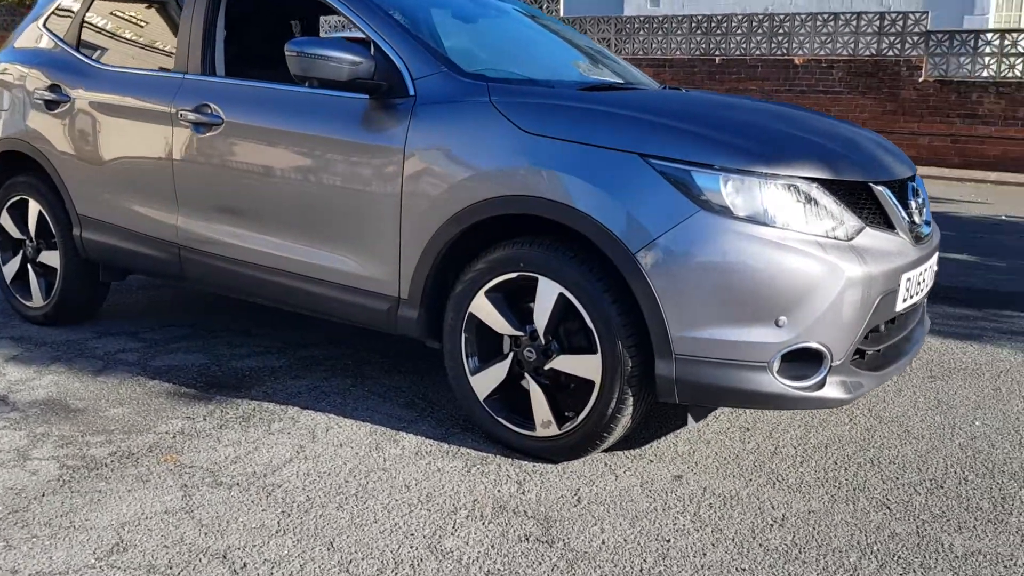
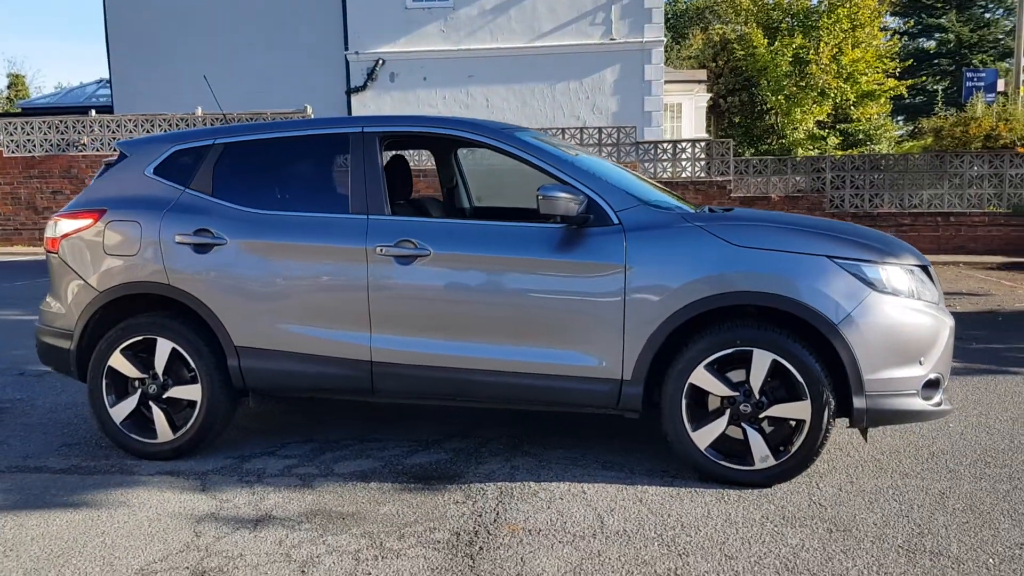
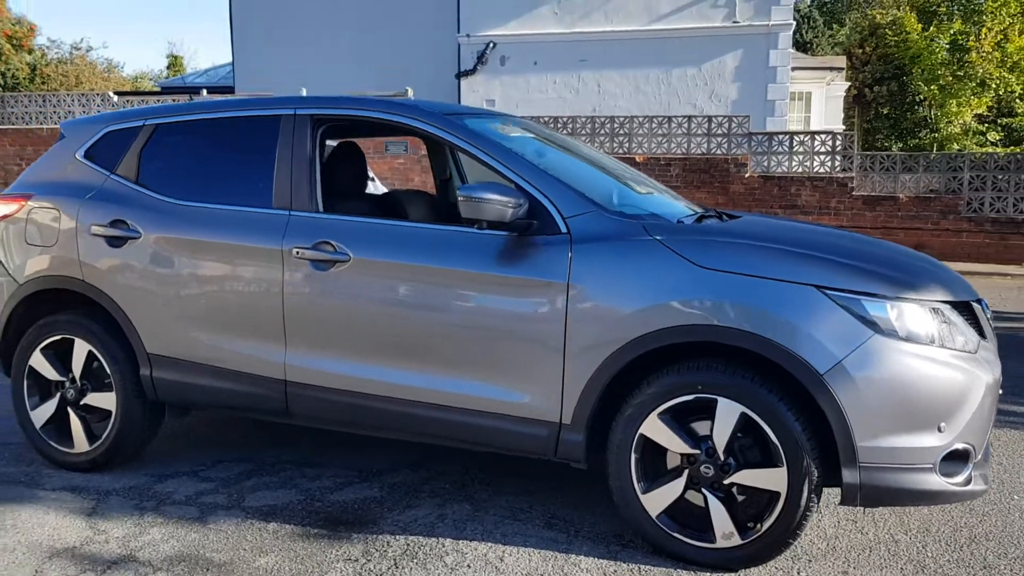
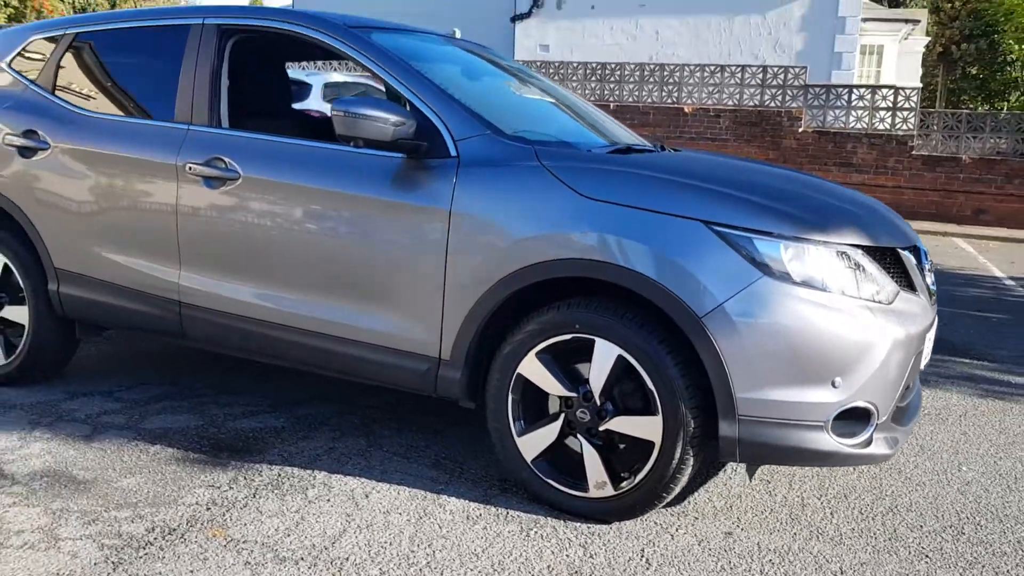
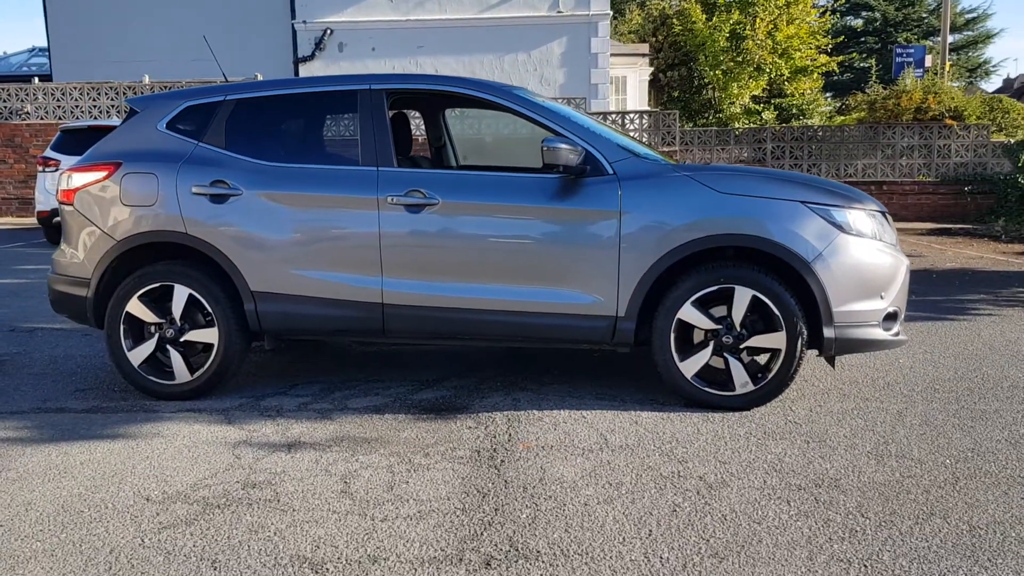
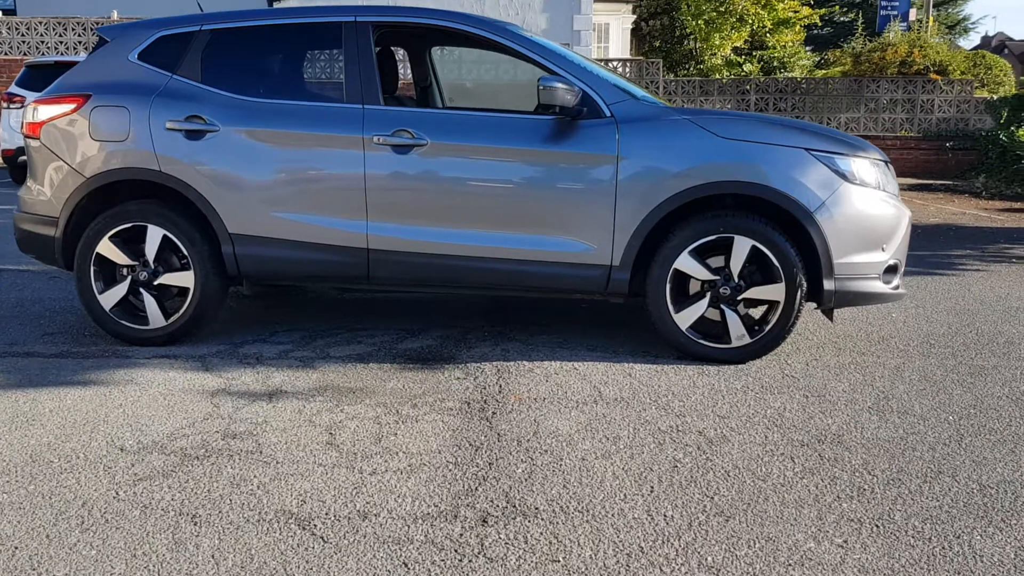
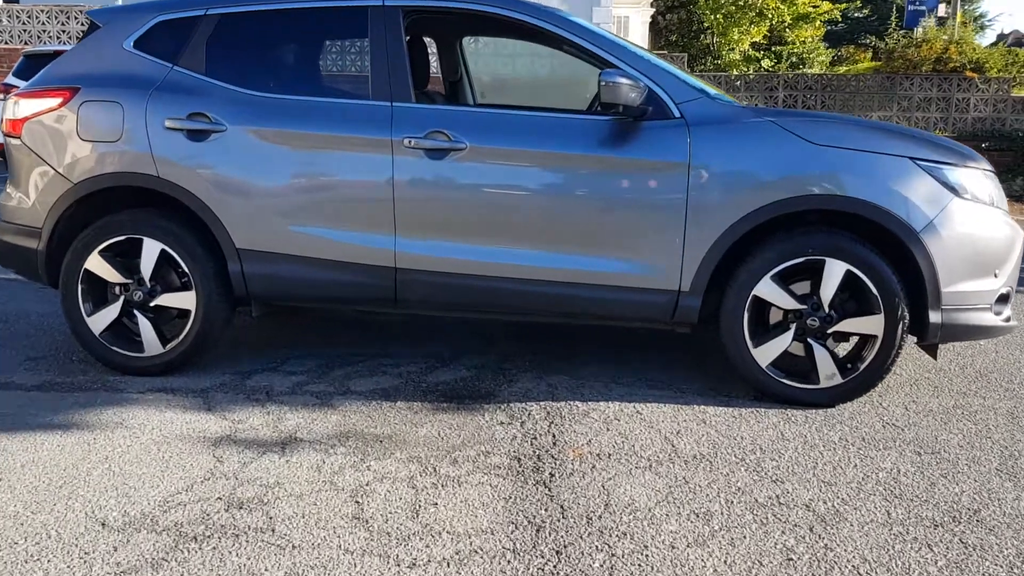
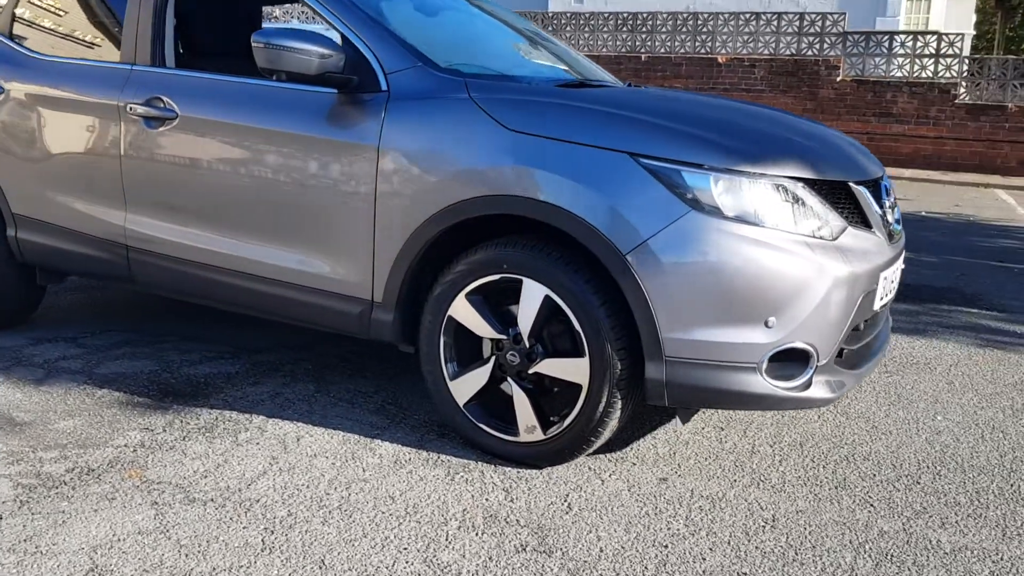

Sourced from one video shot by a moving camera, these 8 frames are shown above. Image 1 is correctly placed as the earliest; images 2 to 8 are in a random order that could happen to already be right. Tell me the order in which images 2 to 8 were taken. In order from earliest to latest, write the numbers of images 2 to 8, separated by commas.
8, 4, 3, 2, 5, 6, 7
